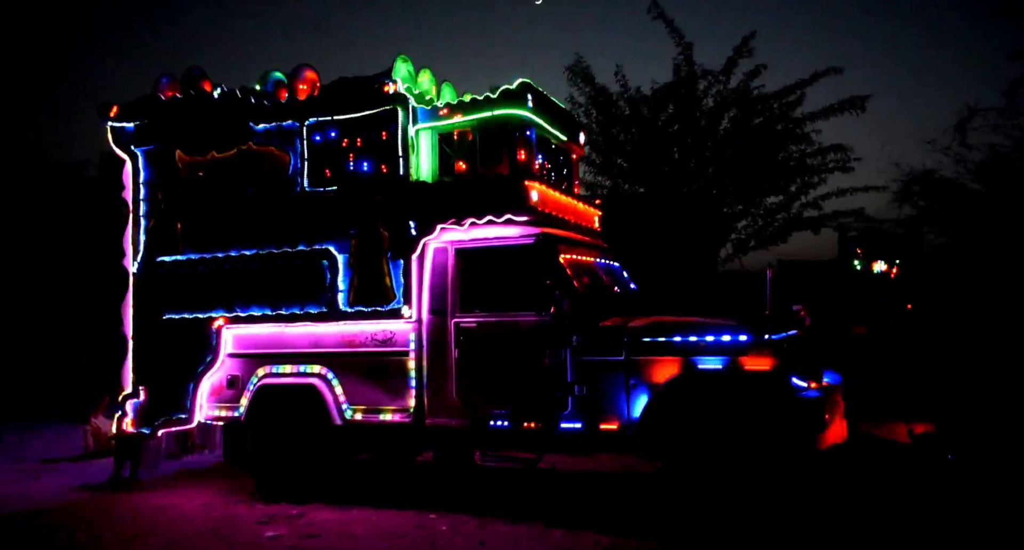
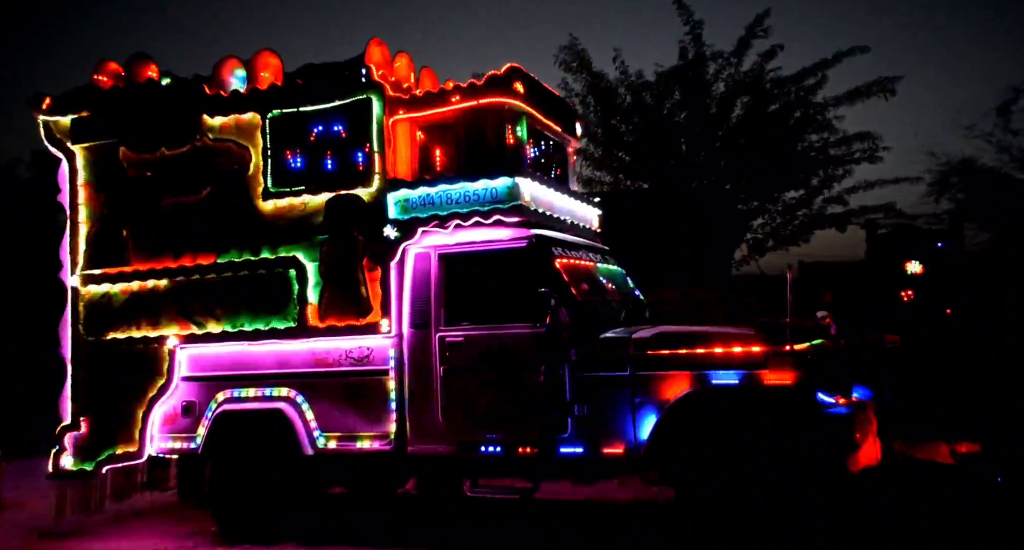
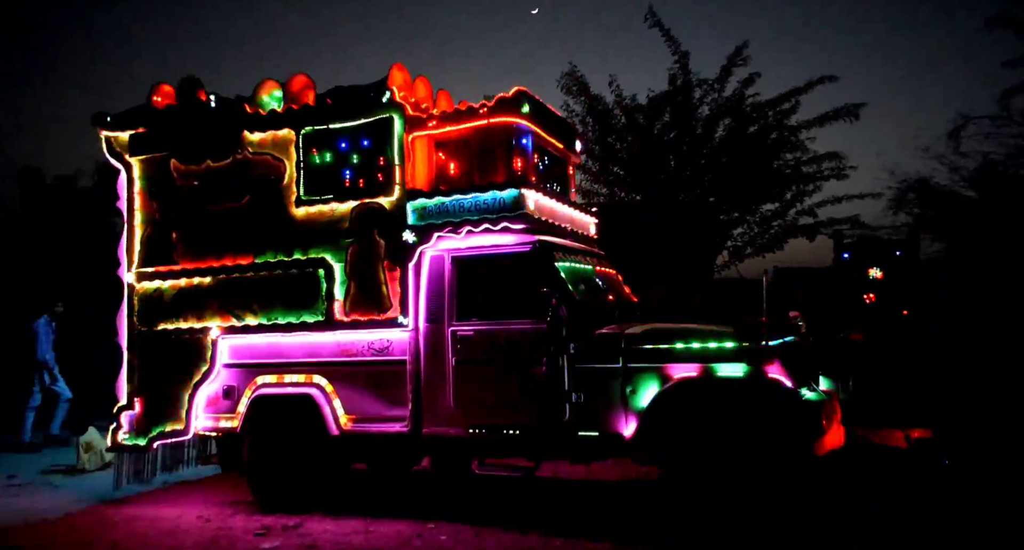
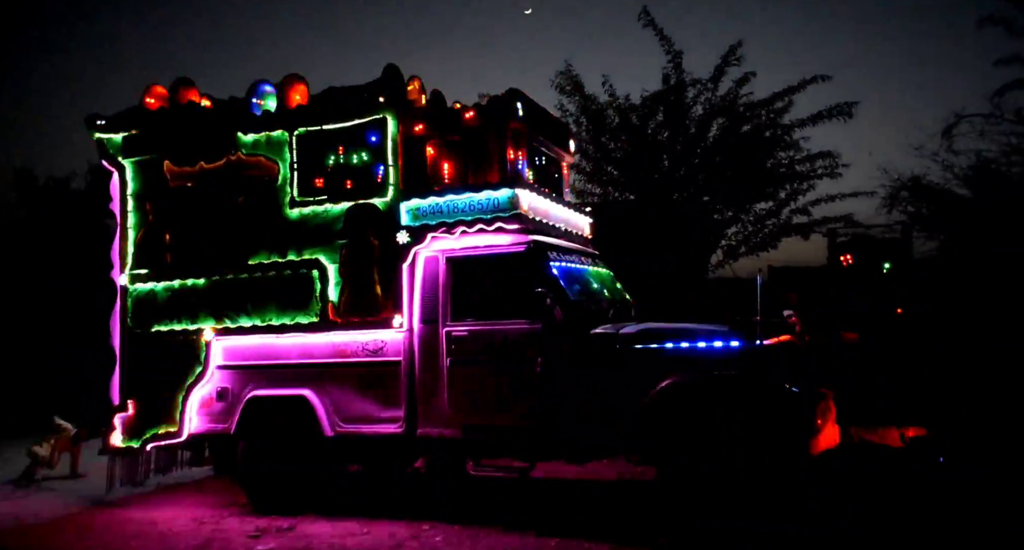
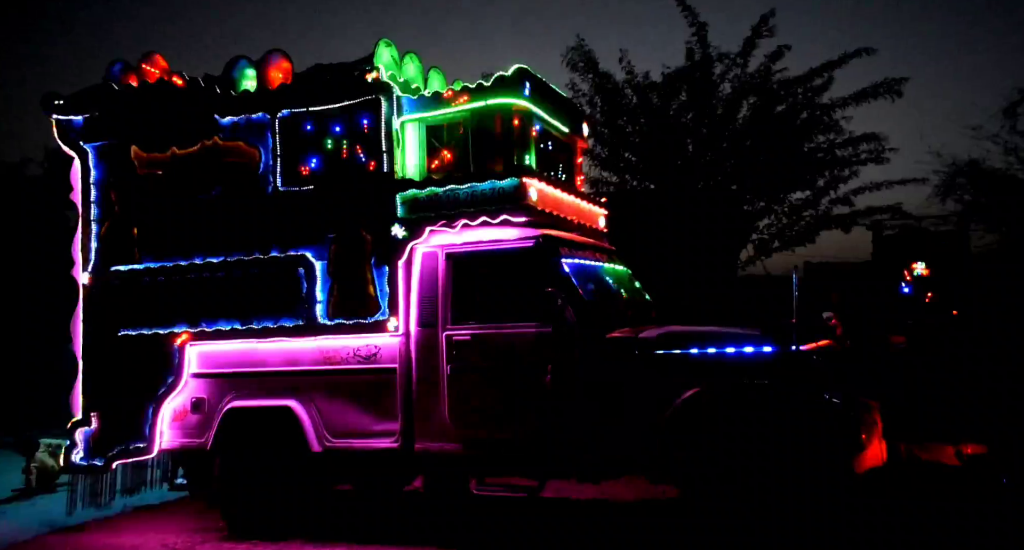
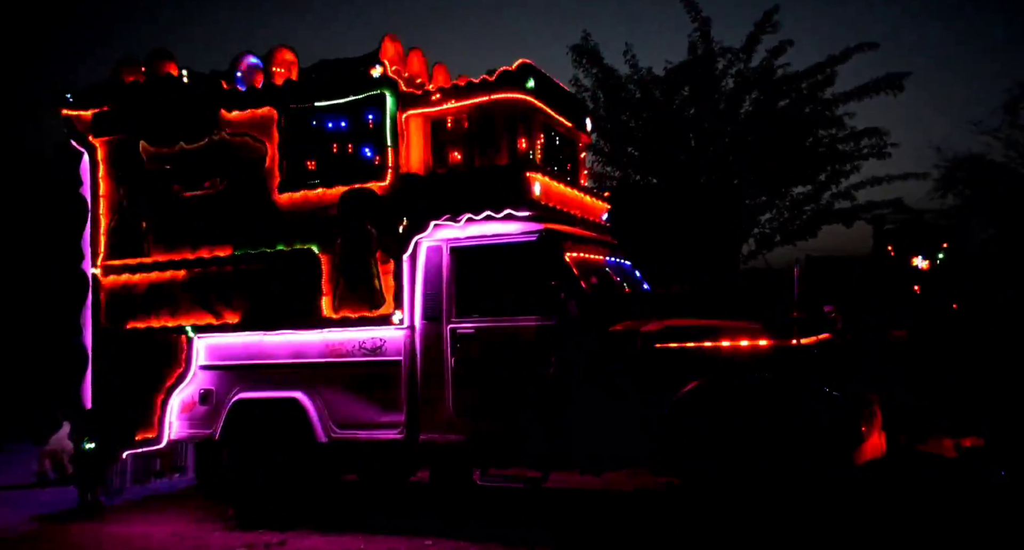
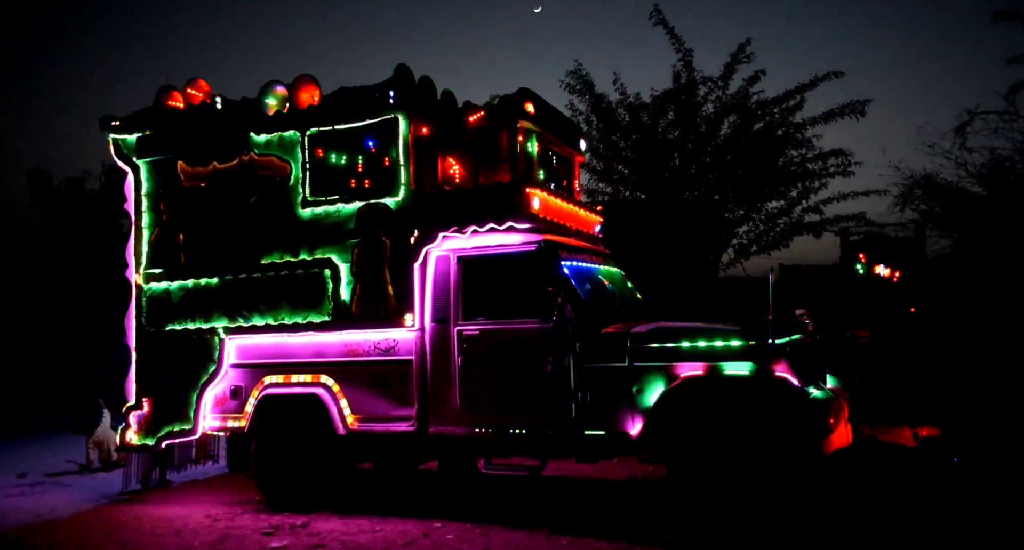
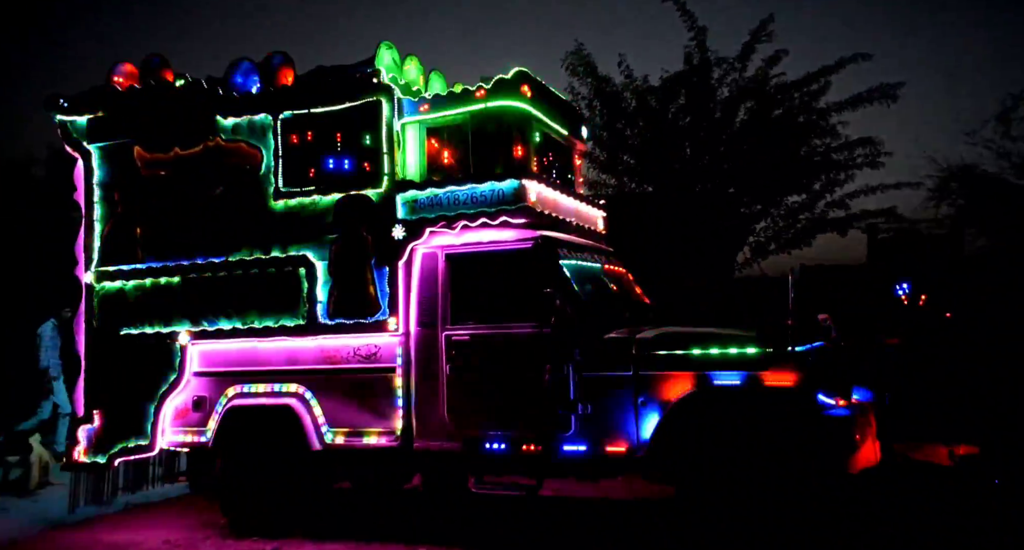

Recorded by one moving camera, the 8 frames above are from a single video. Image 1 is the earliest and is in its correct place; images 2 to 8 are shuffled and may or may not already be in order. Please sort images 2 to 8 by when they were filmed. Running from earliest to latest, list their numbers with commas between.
6, 7, 5, 3, 8, 4, 2
